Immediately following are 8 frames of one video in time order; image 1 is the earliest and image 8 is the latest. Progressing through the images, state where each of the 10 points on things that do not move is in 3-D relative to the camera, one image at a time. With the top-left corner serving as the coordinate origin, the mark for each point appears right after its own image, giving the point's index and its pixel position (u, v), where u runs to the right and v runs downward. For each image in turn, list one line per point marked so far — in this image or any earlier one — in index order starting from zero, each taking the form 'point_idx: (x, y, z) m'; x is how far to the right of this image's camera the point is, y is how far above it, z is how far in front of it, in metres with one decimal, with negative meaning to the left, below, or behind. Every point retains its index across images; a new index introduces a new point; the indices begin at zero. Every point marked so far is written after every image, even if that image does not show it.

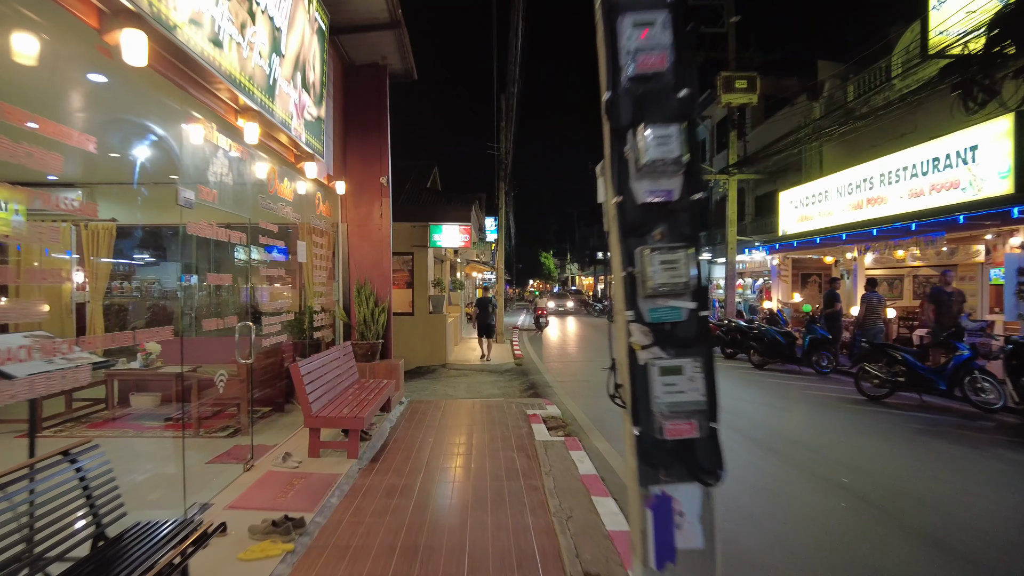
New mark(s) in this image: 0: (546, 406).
0: (+0.4, -1.3, +7.1) m
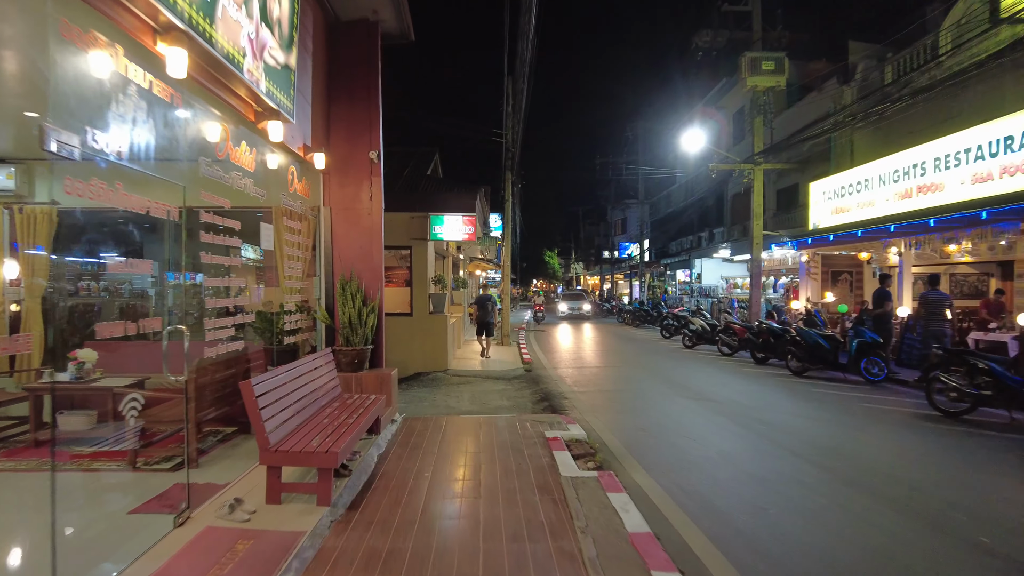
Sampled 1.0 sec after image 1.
0: (+0.5, -1.3, +5.9) m
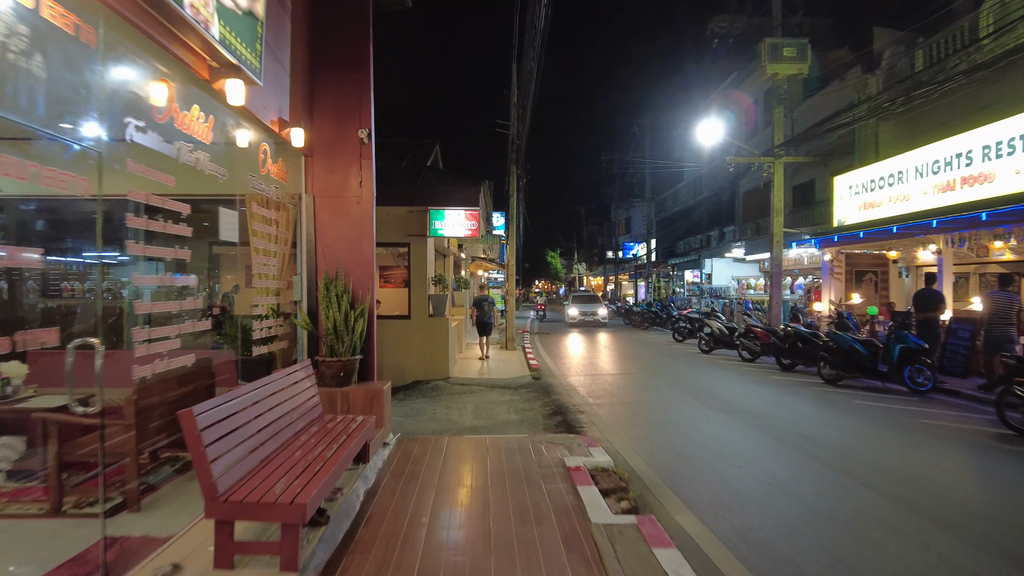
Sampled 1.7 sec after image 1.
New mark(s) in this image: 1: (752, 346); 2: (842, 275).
0: (+0.6, -1.3, +5.1) m
1: (+4.5, -1.1, +12.1) m
2: (+7.1, +0.3, +13.9) m
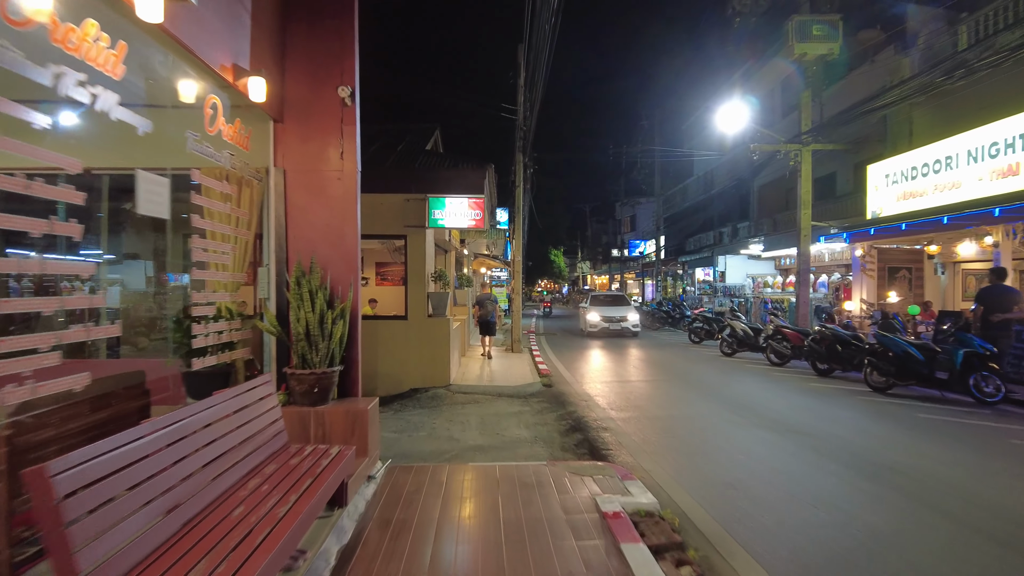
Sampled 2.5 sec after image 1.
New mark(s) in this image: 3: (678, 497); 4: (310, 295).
0: (+0.7, -1.3, +4.0) m
1: (+4.6, -1.0, +11.0) m
2: (+7.2, +0.3, +12.9) m
3: (+1.1, -1.4, +4.2) m
4: (-1.3, 0.0, +4.2) m
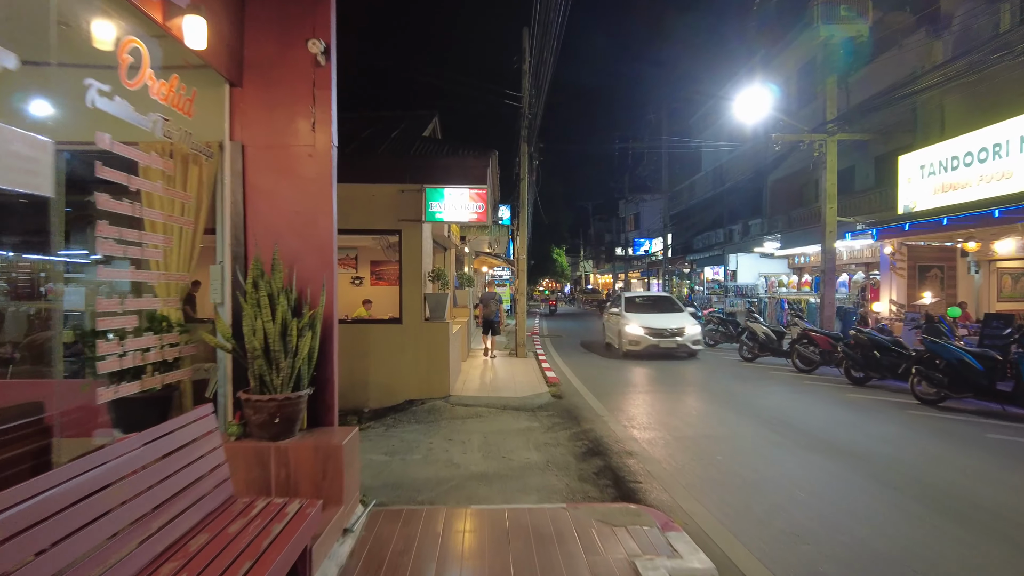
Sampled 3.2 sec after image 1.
0: (+0.8, -1.3, +3.2) m
1: (+4.7, -1.0, +10.2) m
2: (+7.3, +0.3, +12.0) m
3: (+1.2, -1.4, +3.4) m
4: (-1.3, -0.1, +3.4) m
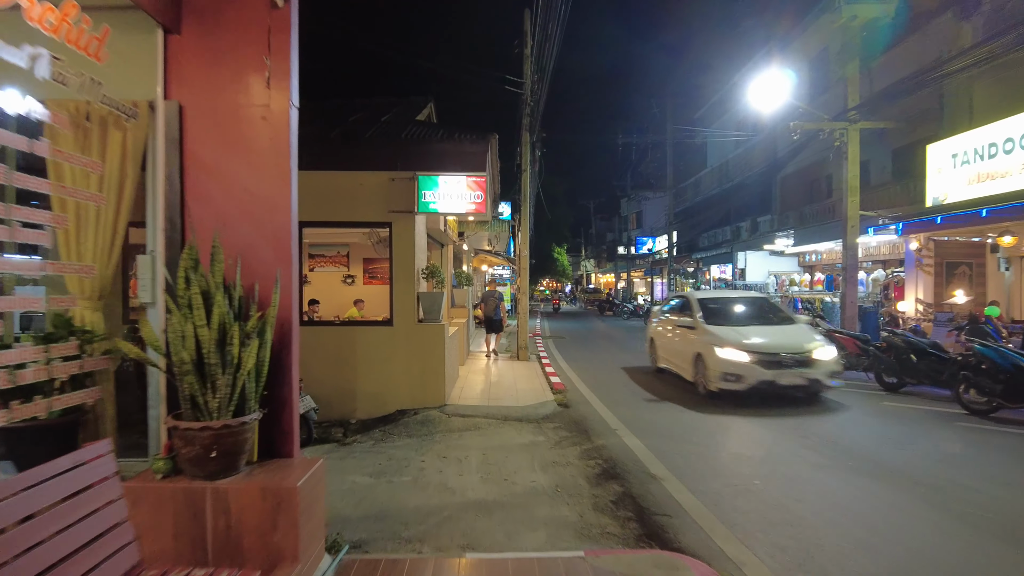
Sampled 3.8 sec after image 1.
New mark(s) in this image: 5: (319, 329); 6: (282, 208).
0: (+0.8, -1.2, +2.4) m
1: (+4.7, -1.0, +9.4) m
2: (+7.3, +0.4, +11.2) m
3: (+1.2, -1.3, +2.6) m
4: (-1.2, 0.0, +2.6) m
5: (-2.2, -0.5, +7.4) m
6: (-1.0, +0.4, +2.9) m
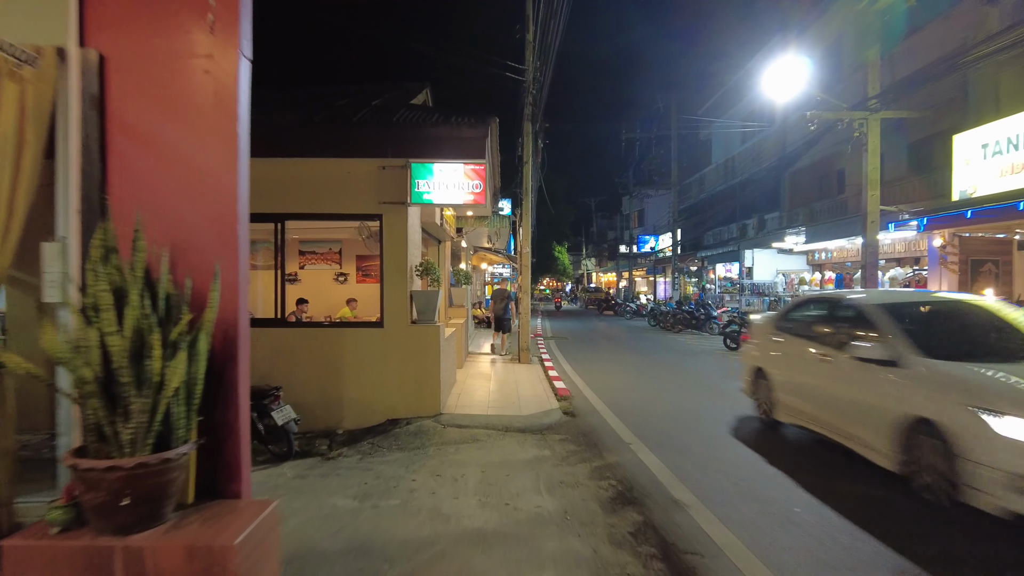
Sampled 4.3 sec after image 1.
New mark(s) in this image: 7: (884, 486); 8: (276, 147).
0: (+0.8, -1.2, +1.8) m
1: (+4.7, -1.0, +8.8) m
2: (+7.3, +0.4, +10.6) m
3: (+1.2, -1.3, +2.0) m
4: (-1.2, 0.0, +2.0) m
5: (-2.2, -0.4, +6.8) m
6: (-1.0, +0.4, +2.3) m
7: (+2.6, -1.4, +4.5) m
8: (-2.4, +1.4, +6.5) m
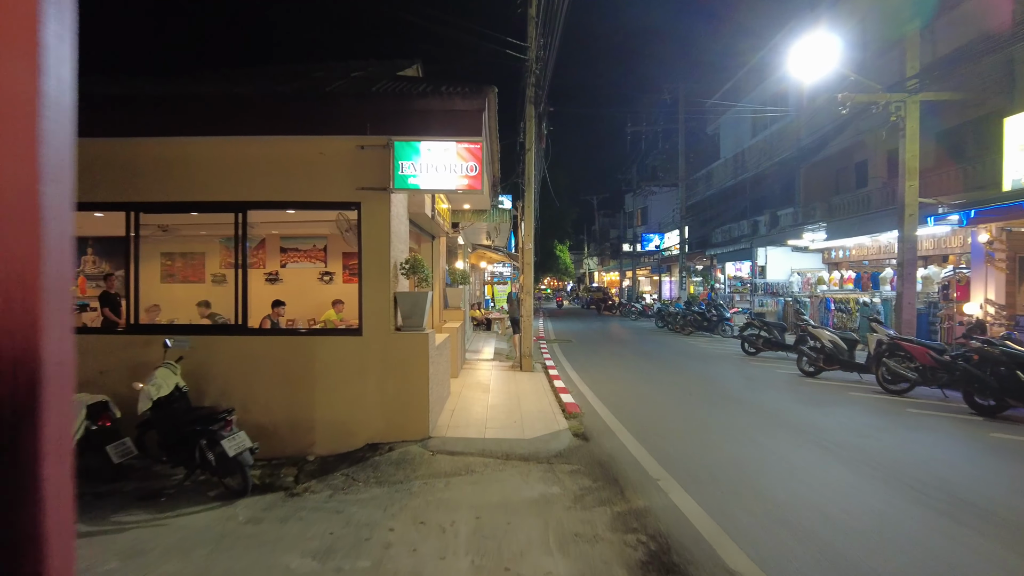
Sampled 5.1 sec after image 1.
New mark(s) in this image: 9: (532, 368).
0: (+0.8, -1.2, +0.8) m
1: (+4.8, -1.0, +7.8) m
2: (+7.4, +0.4, +9.6) m
3: (+1.2, -1.3, +1.0) m
4: (-1.2, 0.0, +1.0) m
5: (-2.2, -0.5, +5.8) m
6: (-1.0, +0.4, +1.3) m
7: (+2.6, -1.4, +3.5) m
8: (-2.4, +1.4, +5.5) m
9: (+0.3, -1.2, +10.1) m
